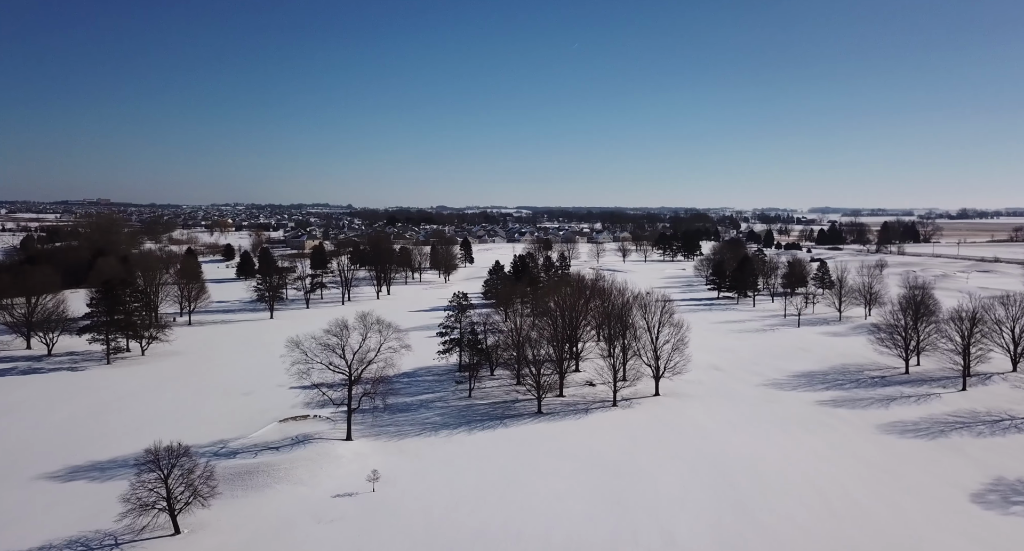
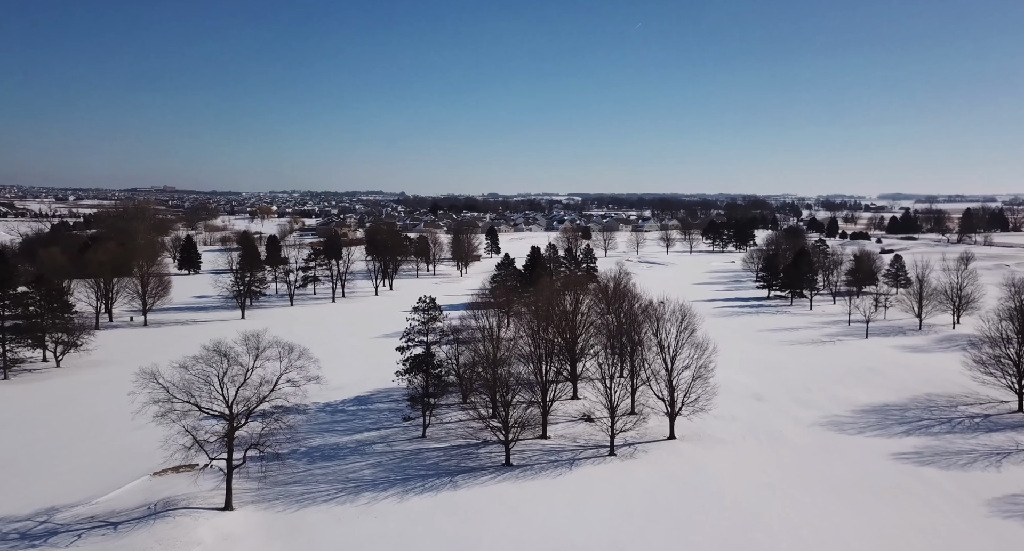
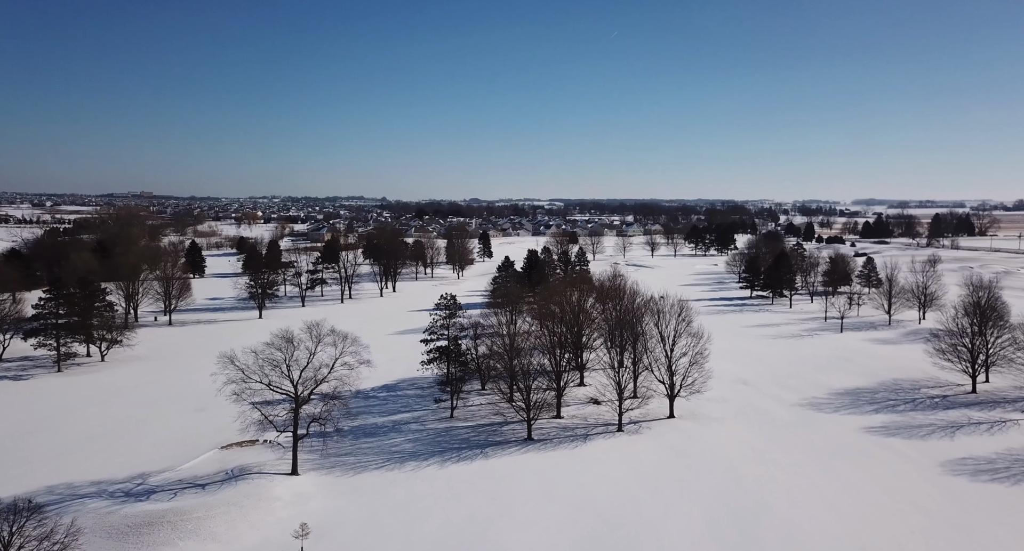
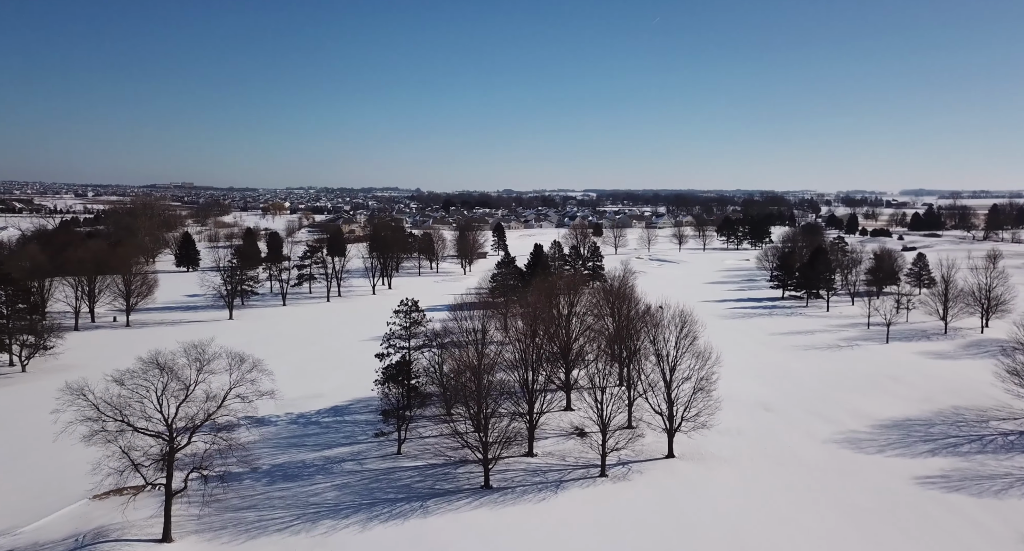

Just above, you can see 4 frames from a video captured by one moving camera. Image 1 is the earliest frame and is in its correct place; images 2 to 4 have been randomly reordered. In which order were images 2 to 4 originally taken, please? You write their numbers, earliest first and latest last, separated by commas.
3, 2, 4
